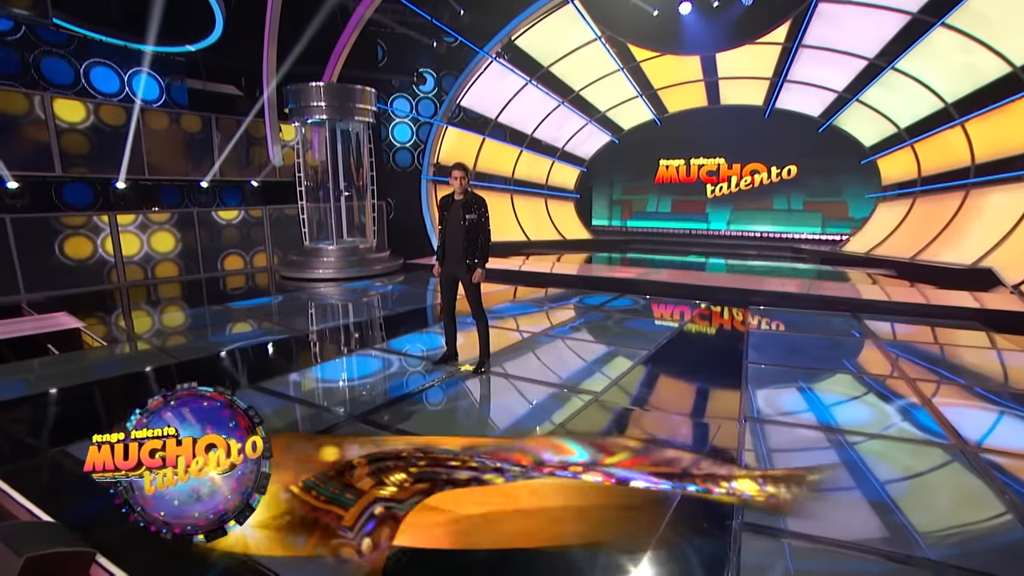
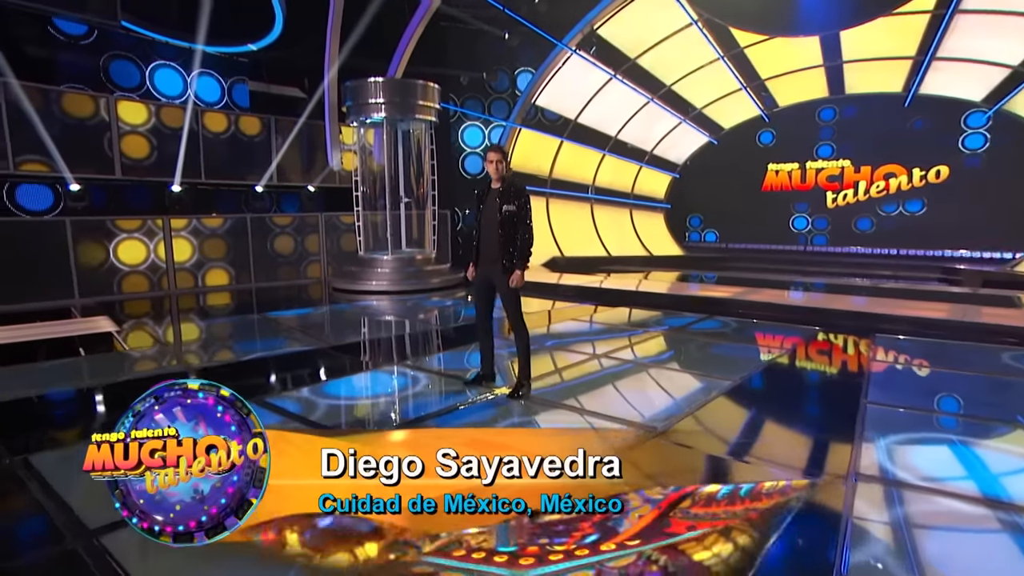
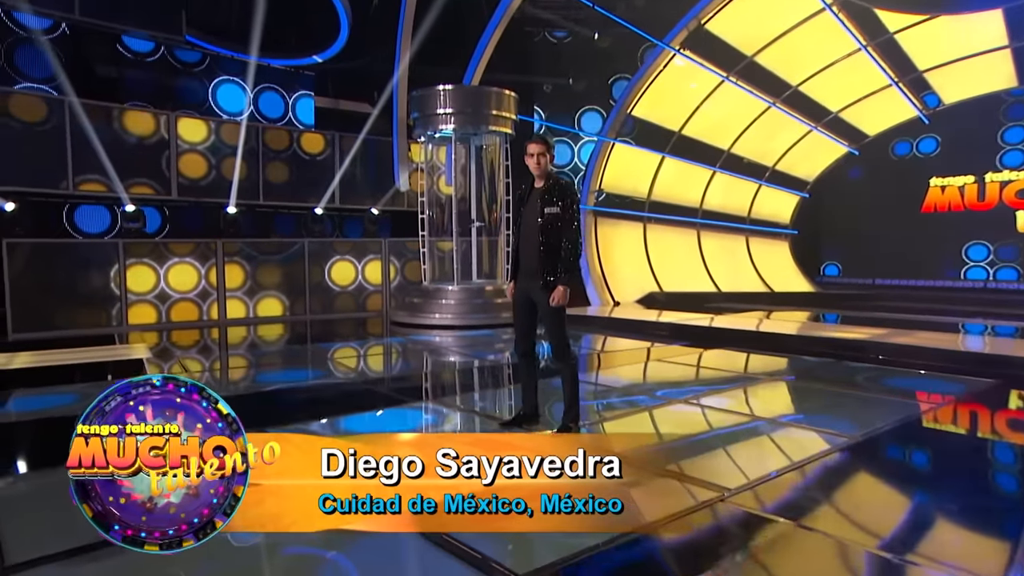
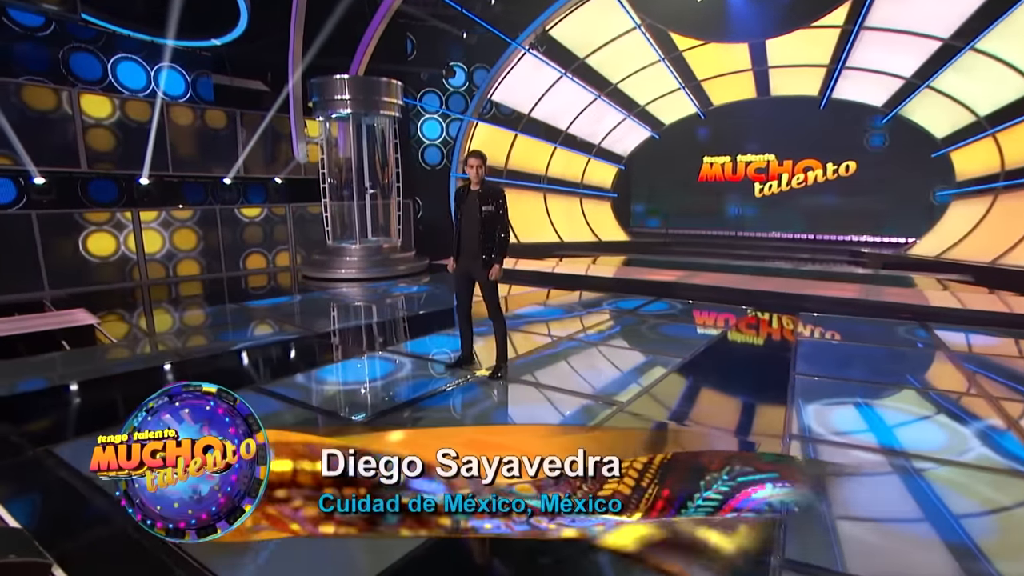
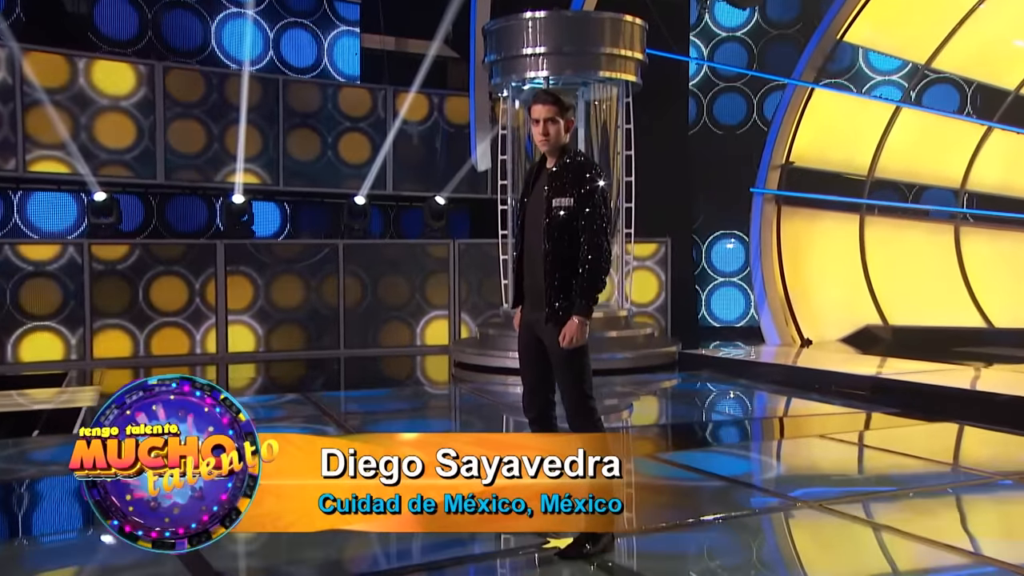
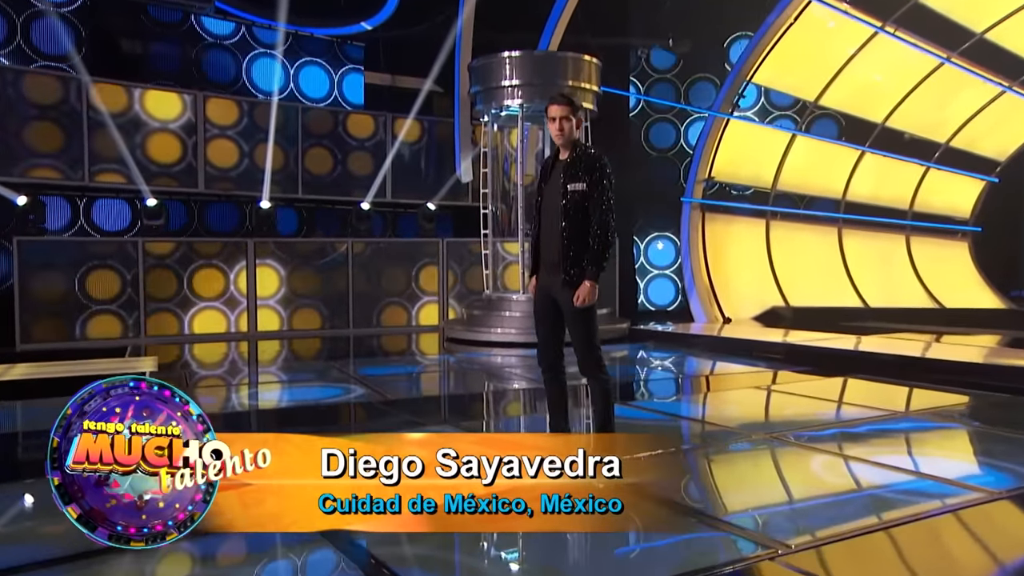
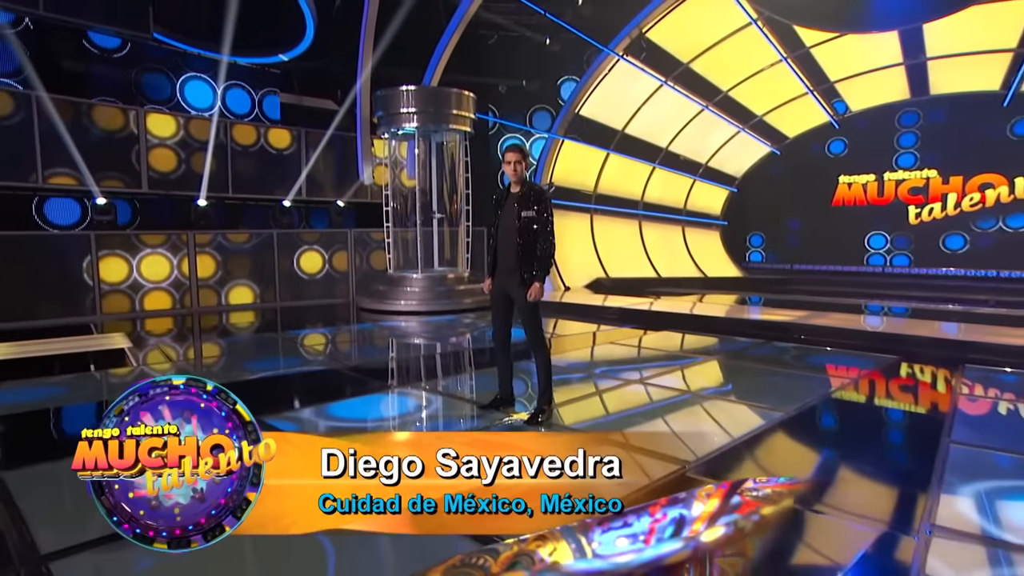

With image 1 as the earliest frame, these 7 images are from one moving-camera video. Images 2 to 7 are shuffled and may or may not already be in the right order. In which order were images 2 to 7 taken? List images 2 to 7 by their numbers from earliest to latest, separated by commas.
4, 2, 7, 3, 6, 5
